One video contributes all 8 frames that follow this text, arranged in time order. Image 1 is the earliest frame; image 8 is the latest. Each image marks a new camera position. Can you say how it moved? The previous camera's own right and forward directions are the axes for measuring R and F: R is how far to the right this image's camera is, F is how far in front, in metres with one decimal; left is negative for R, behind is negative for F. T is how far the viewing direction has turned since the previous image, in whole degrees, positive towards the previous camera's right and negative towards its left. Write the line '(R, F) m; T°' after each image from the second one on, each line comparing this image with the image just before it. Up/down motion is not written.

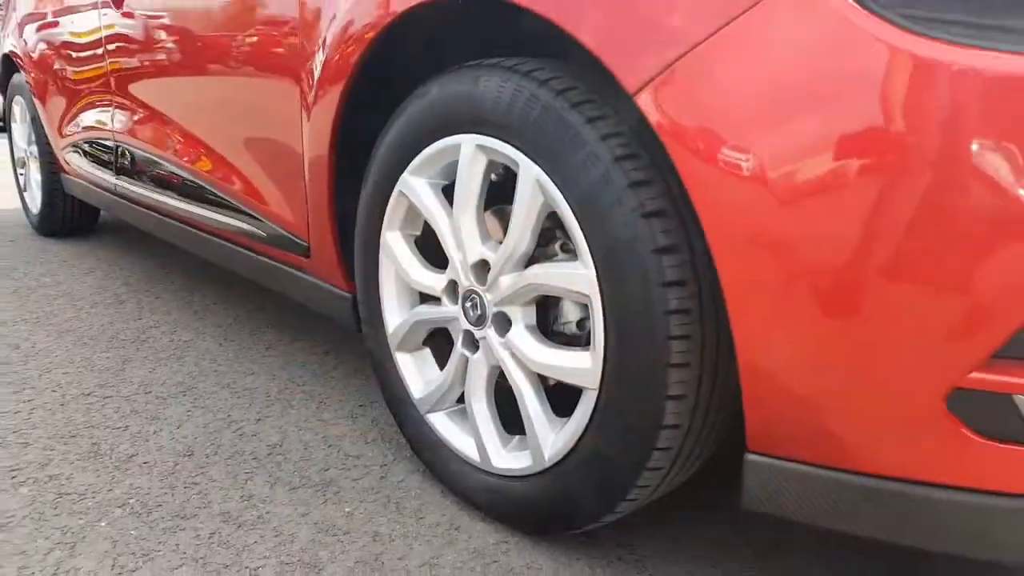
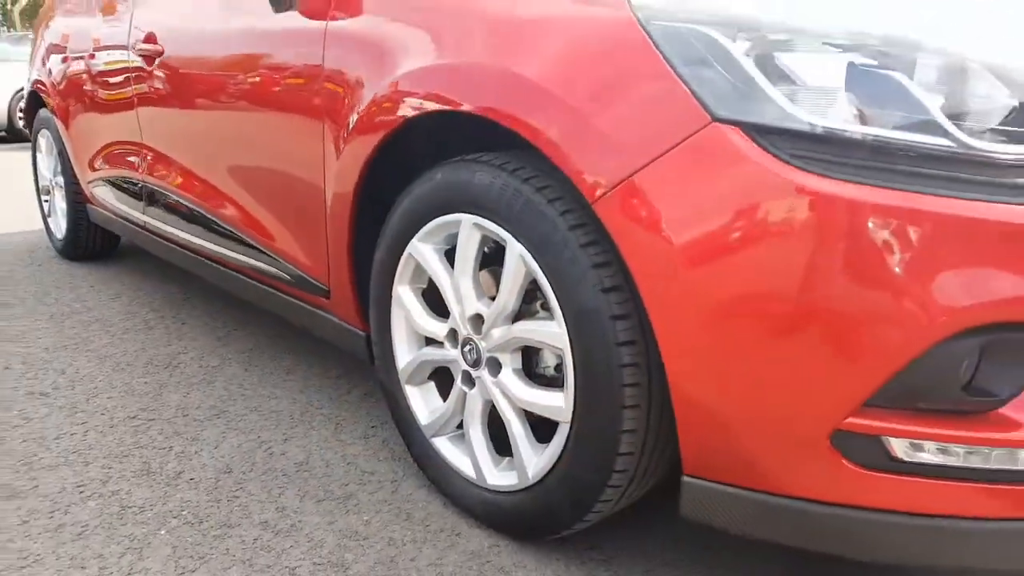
(0.0, -0.3) m; 0°
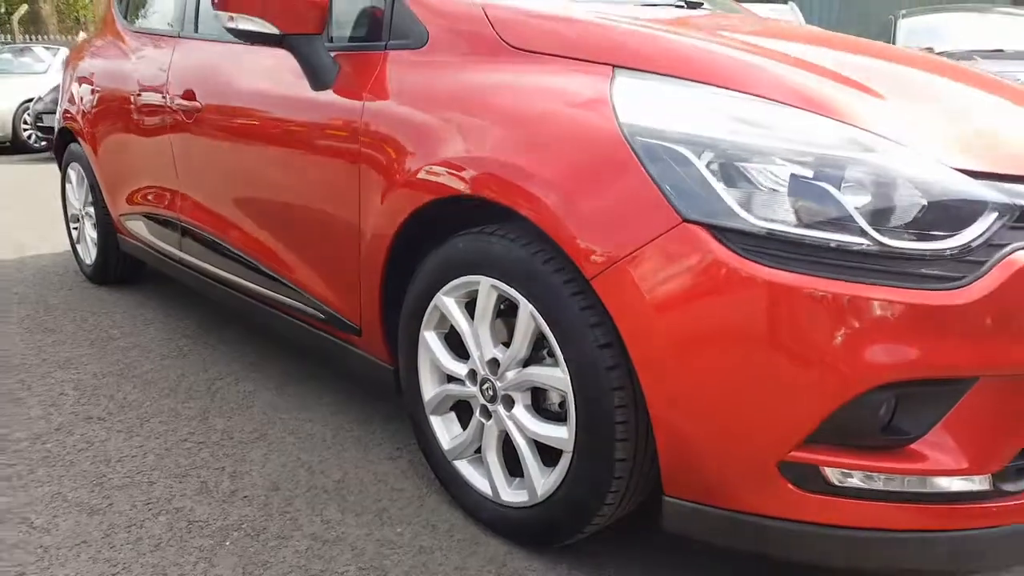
(0.0, -0.3) m; 0°
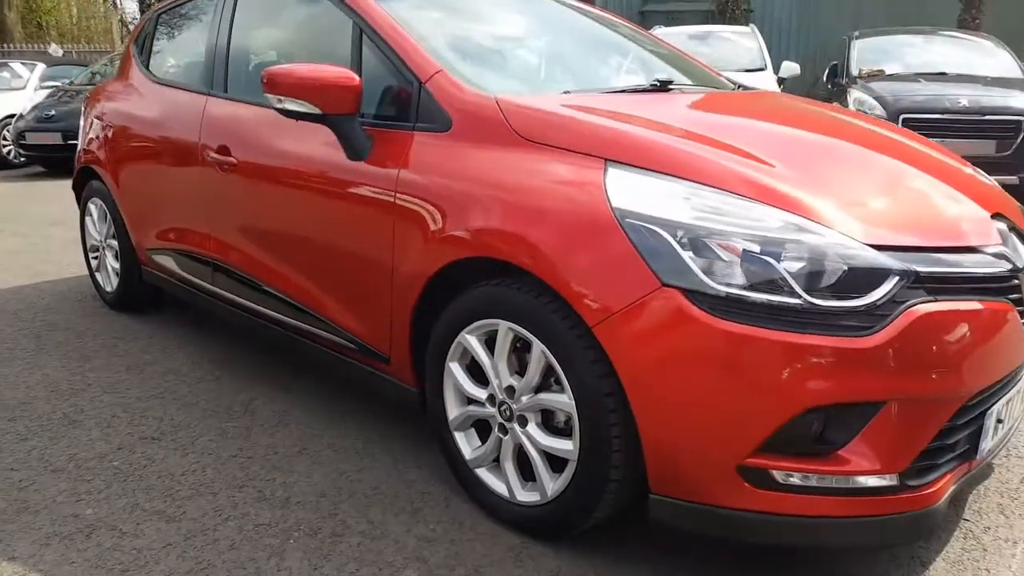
(-0.1, -0.4) m; +2°
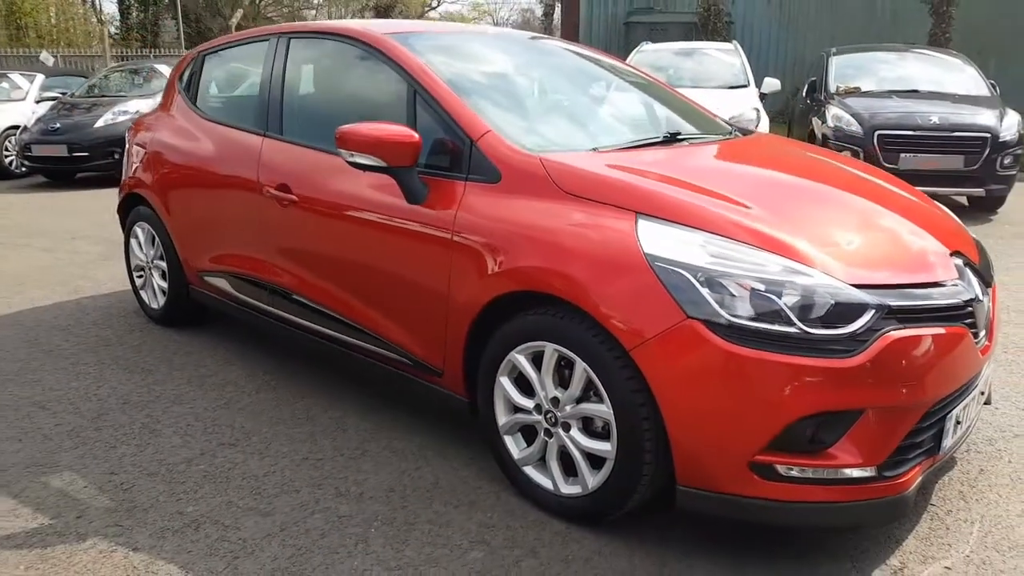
(-0.2, -0.4) m; +1°
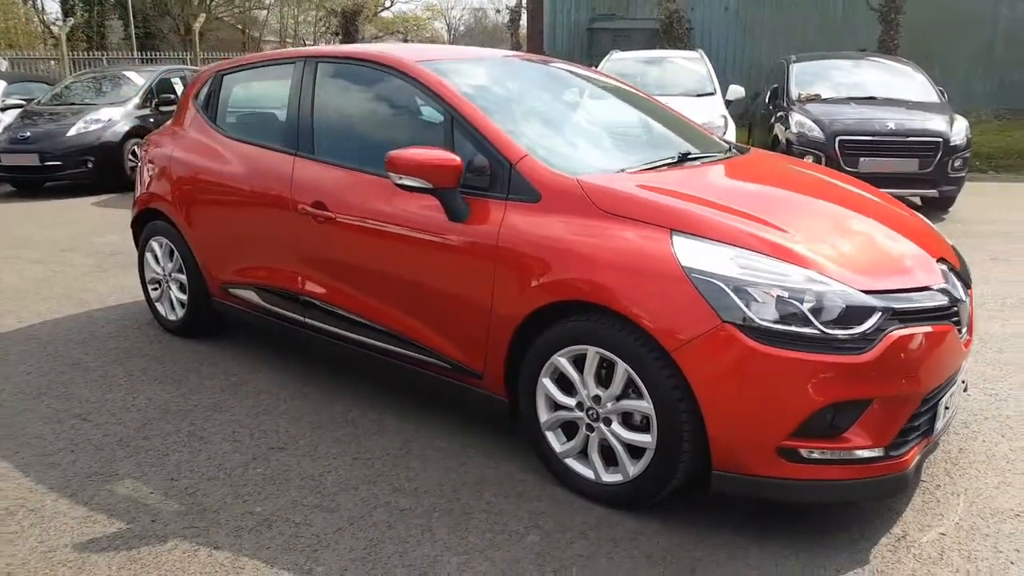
(-0.3, -0.3) m; +3°
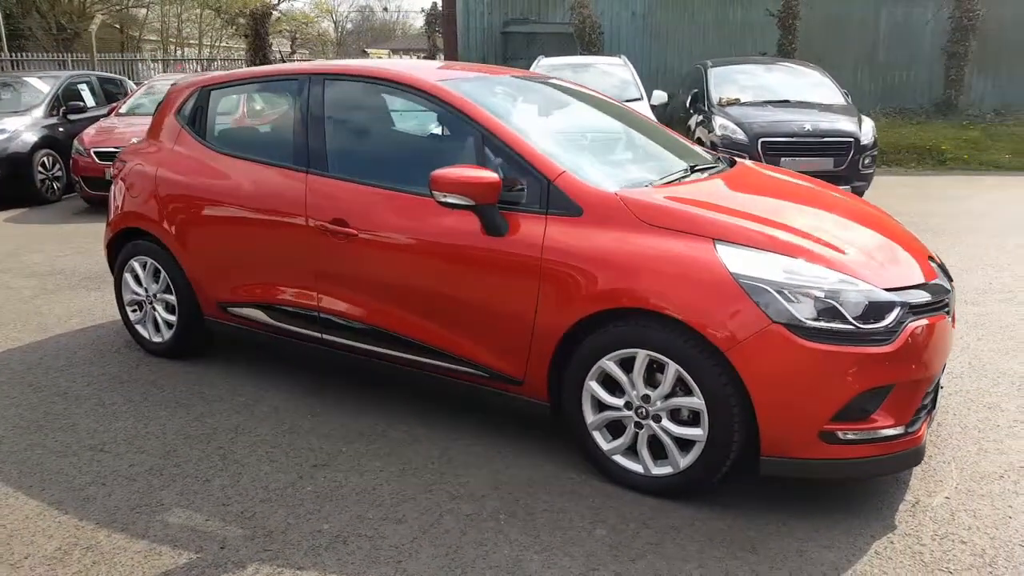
(-0.6, -0.1) m; +8°
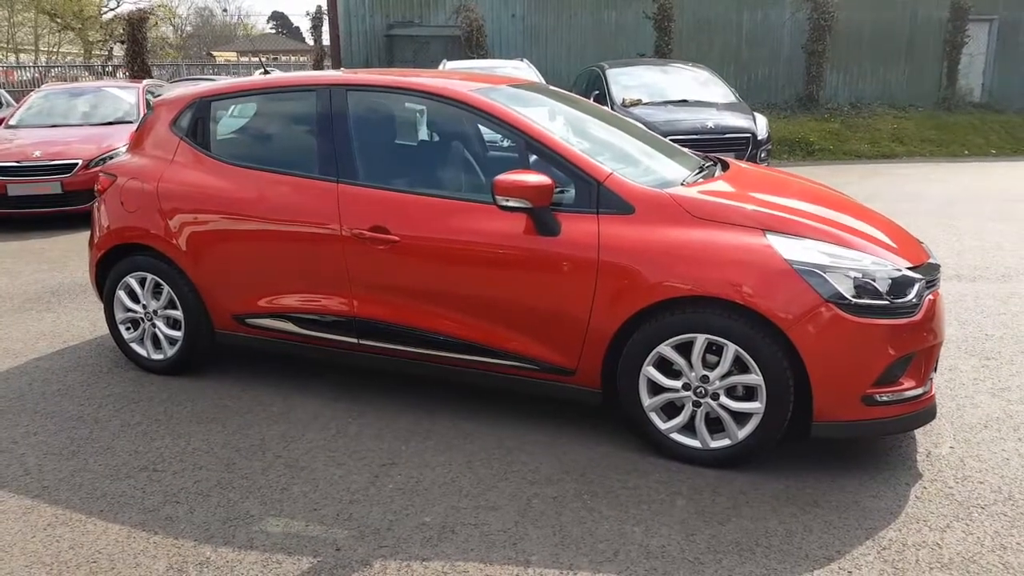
(-0.9, -0.2) m; +10°
